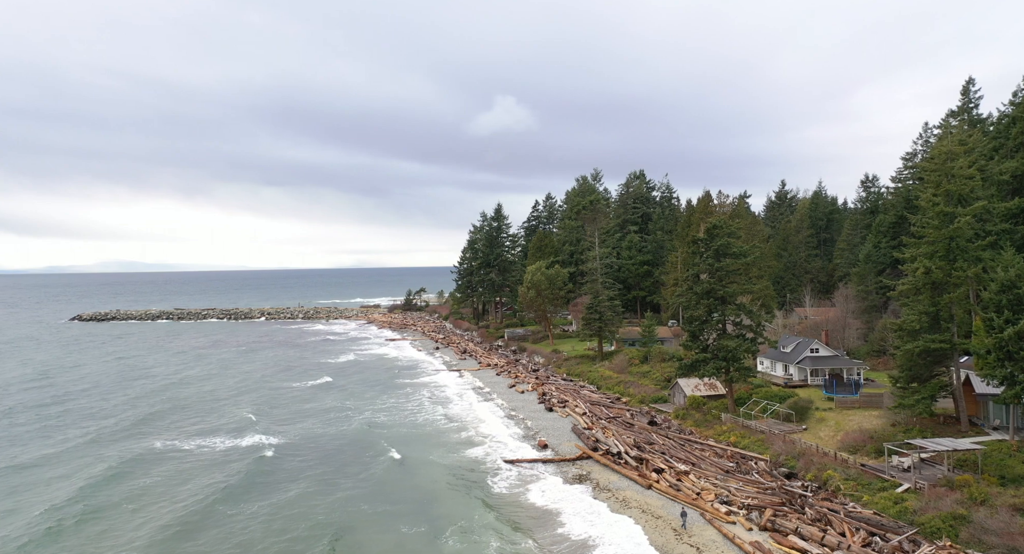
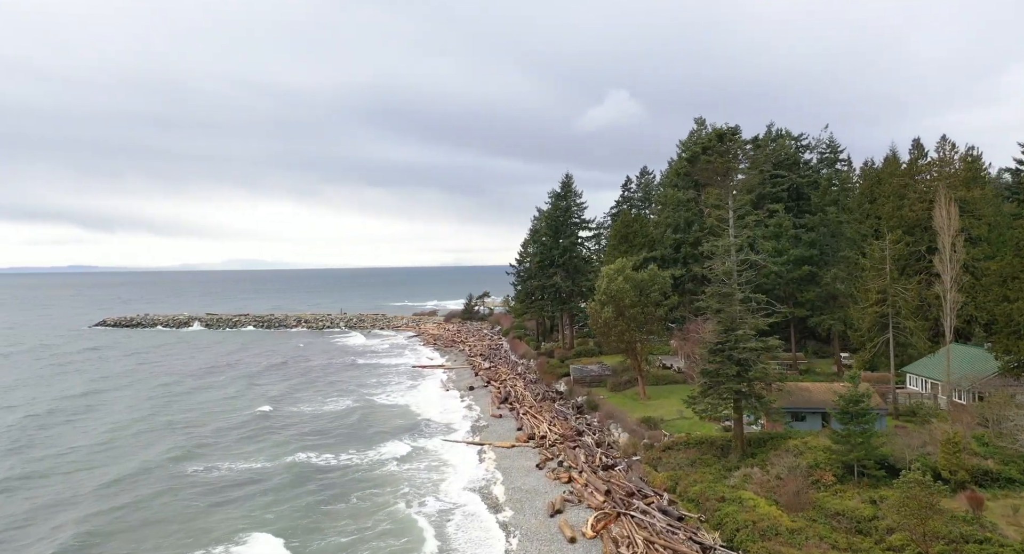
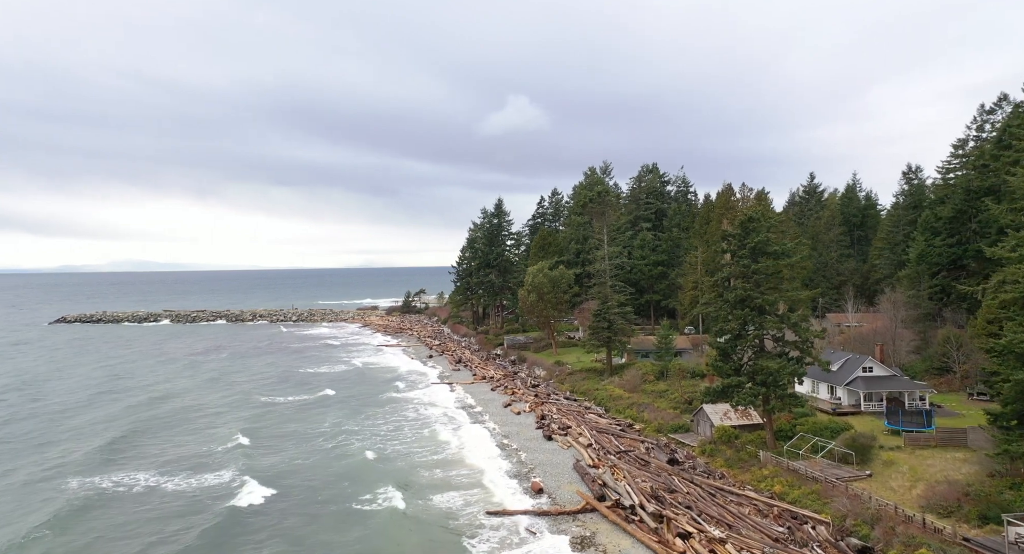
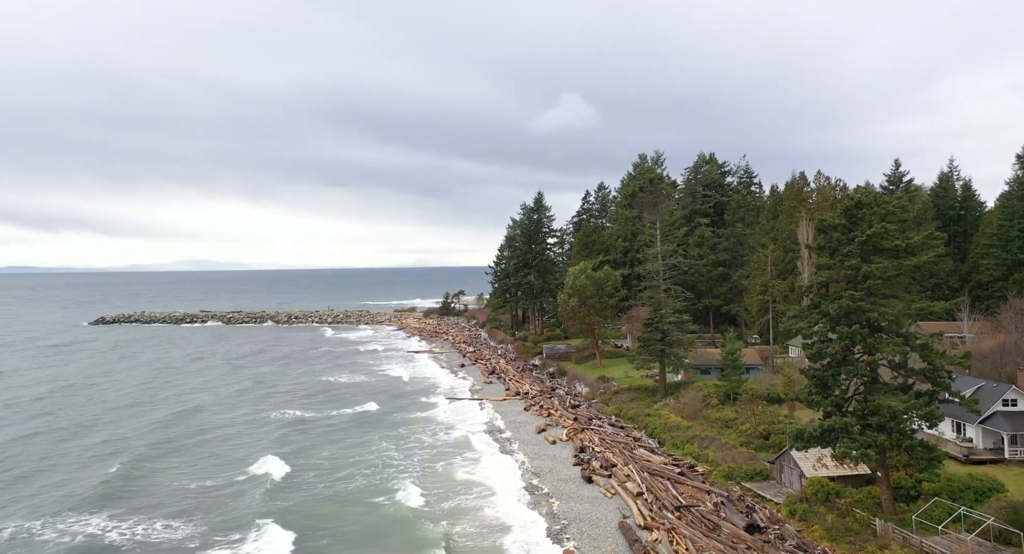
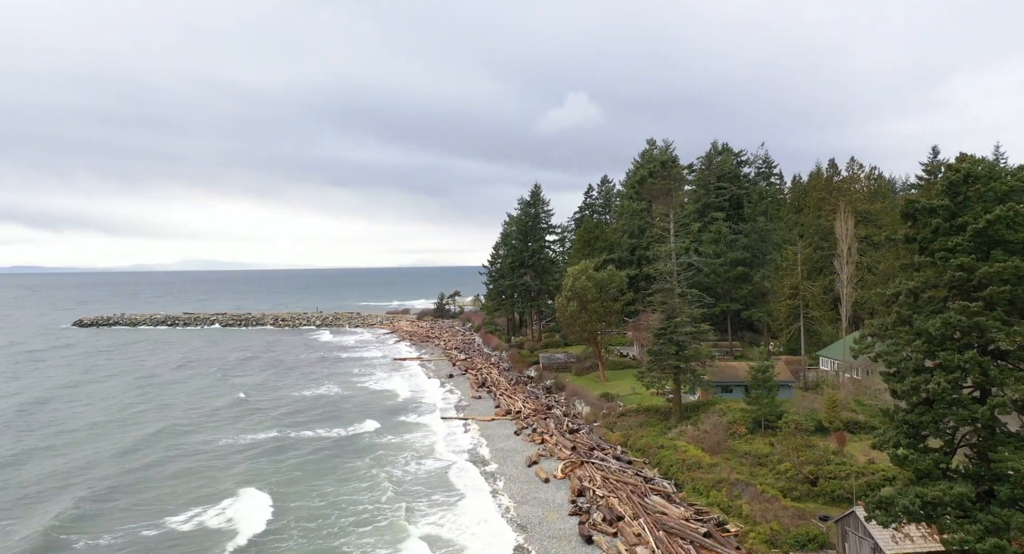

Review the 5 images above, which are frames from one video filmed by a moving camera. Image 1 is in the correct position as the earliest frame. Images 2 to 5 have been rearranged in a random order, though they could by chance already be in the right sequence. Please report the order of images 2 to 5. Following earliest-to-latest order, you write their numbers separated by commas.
3, 4, 5, 2
